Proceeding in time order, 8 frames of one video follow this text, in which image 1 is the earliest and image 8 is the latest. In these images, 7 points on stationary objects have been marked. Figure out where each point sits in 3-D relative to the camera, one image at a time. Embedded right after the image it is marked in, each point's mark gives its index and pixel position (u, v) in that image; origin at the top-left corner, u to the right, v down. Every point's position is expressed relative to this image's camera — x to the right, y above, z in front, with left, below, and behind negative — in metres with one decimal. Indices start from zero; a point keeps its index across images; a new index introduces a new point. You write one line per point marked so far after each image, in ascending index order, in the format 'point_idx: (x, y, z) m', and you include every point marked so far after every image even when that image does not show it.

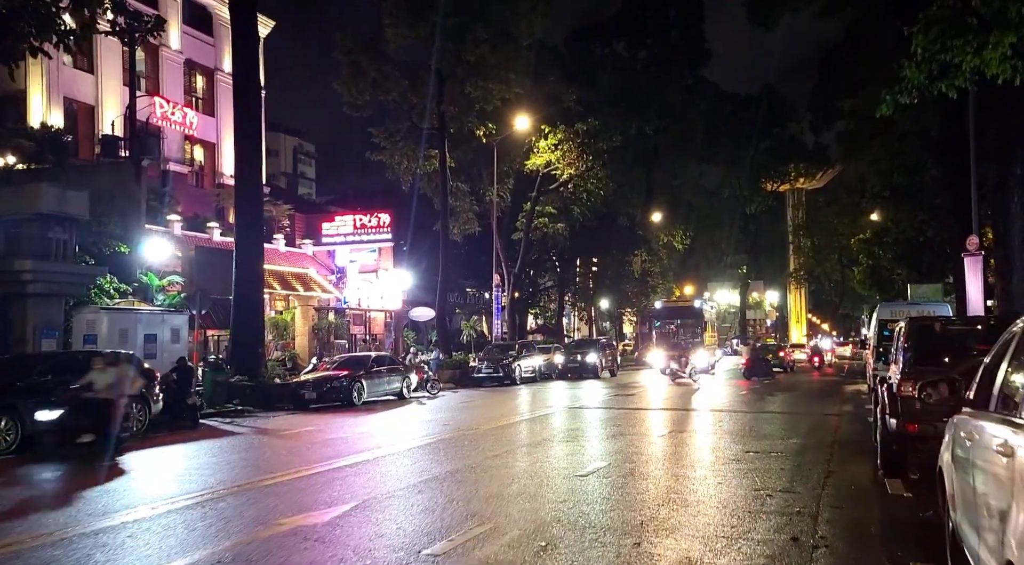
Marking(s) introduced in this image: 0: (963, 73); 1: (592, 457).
0: (+7.9, +3.7, +16.8) m
1: (+1.0, -2.1, +11.8) m
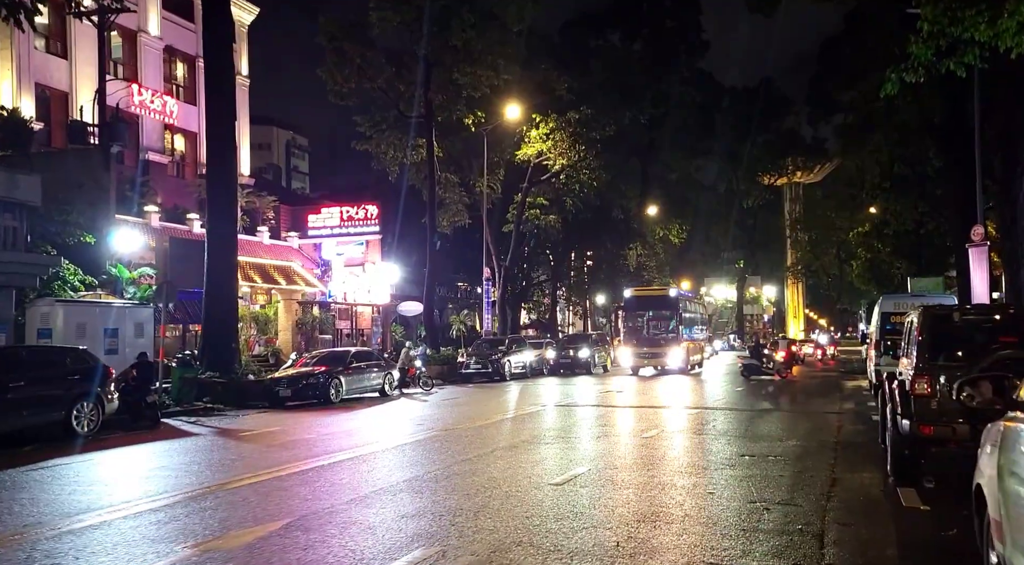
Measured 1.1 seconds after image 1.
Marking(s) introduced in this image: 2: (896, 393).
0: (+7.6, +3.9, +15.7) m
1: (+0.7, -2.0, +10.7) m
2: (+3.9, -1.1, +9.7) m
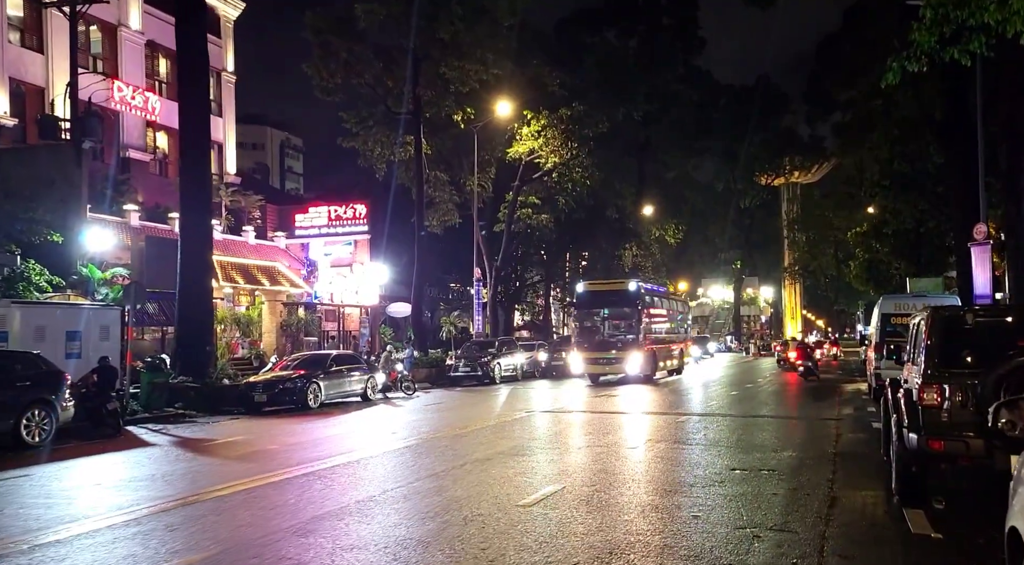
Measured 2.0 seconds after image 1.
0: (+7.3, +3.9, +14.9) m
1: (+0.4, -2.0, +9.9) m
2: (+3.6, -1.1, +8.8) m
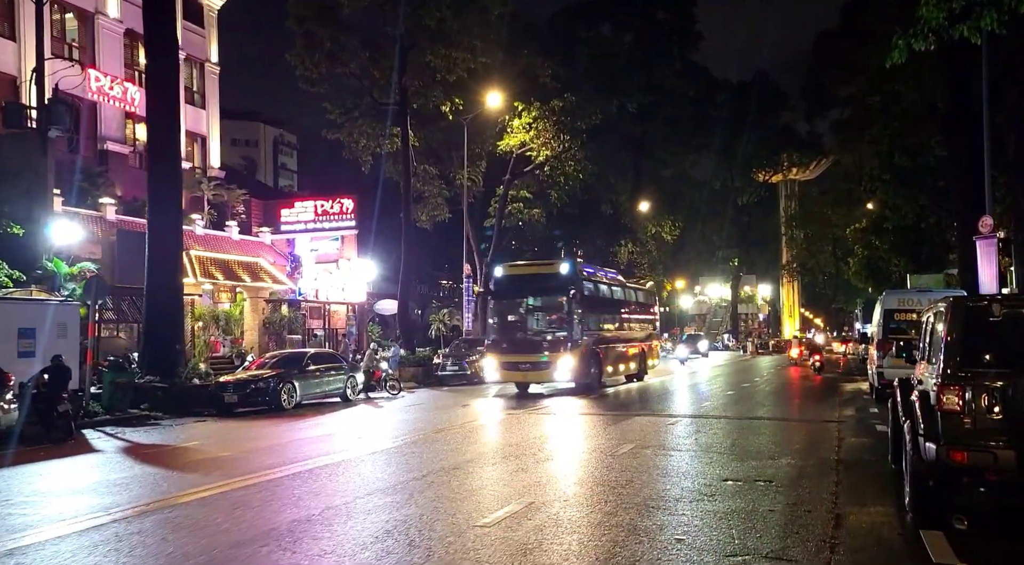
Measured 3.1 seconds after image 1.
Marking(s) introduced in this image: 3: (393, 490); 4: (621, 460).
0: (+7.0, +4.0, +13.8) m
1: (+0.1, -1.9, +8.8) m
2: (+3.3, -1.0, +7.8) m
3: (-1.1, -1.9, +8.5) m
4: (+1.1, -1.9, +10.3) m
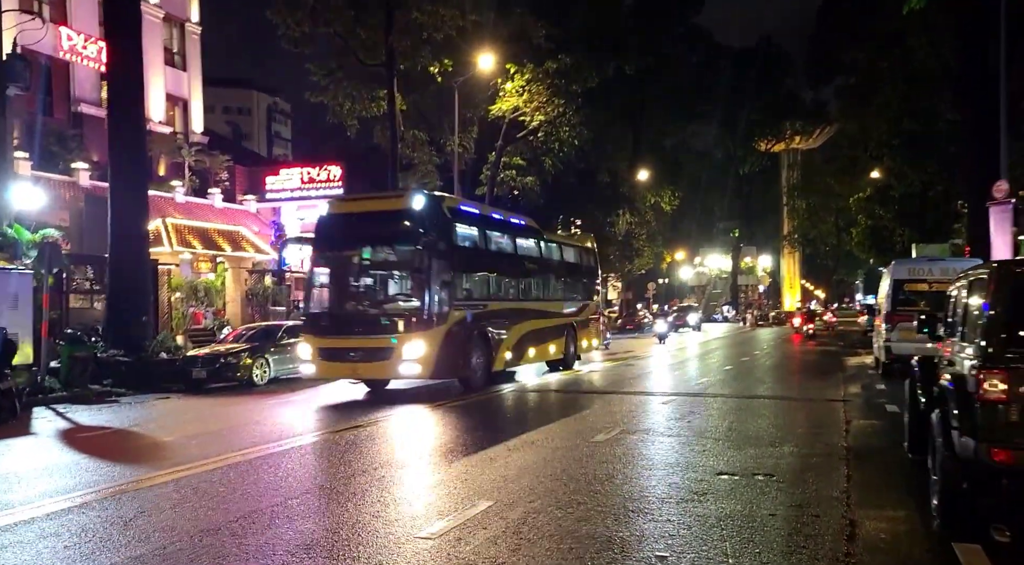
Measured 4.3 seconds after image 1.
0: (+6.7, +4.4, +12.5) m
1: (-0.2, -1.6, +7.7) m
2: (+3.0, -0.8, +6.6) m
3: (-1.4, -1.6, +7.3) m
4: (+0.9, -1.6, +9.2) m
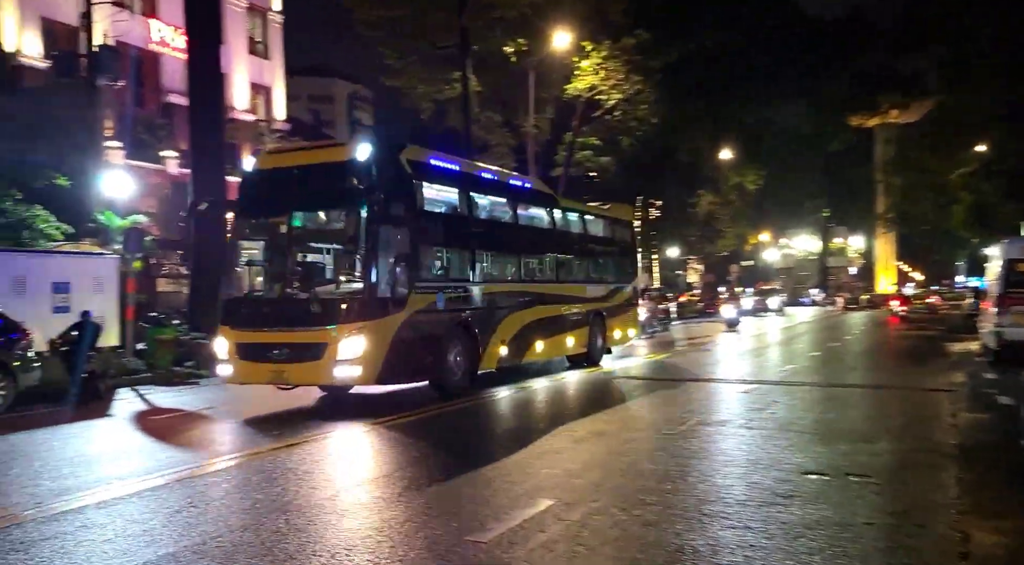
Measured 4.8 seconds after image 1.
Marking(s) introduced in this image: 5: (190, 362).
0: (+7.5, +4.7, +11.2) m
1: (+0.3, -1.5, +7.1) m
2: (+3.4, -0.6, +5.8) m
3: (-0.9, -1.5, +6.9) m
4: (+1.5, -1.4, +8.5) m
5: (-6.5, -1.6, +19.0) m
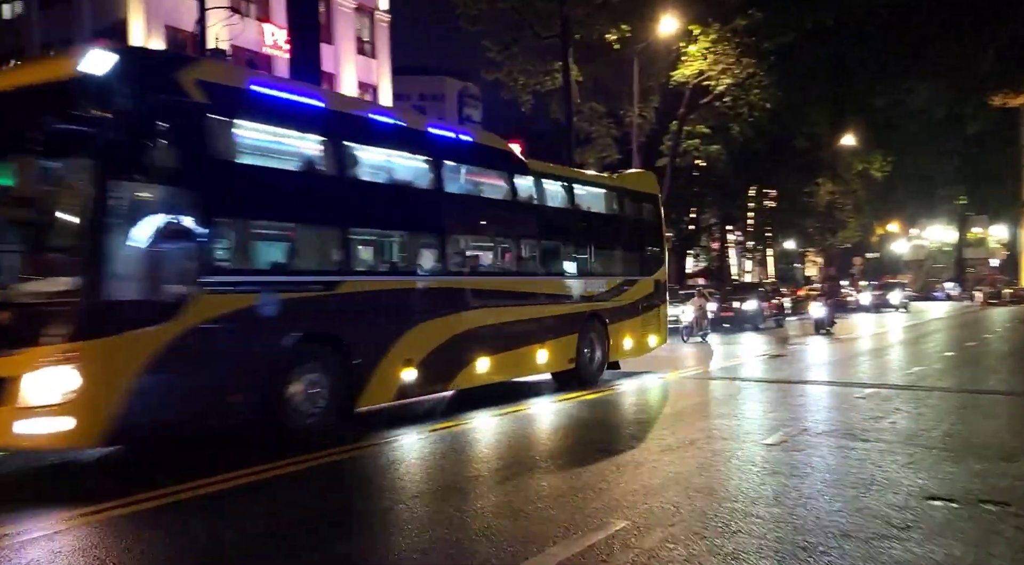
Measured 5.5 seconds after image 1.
0: (+8.3, +4.8, +9.4) m
1: (+0.7, -1.4, +6.2) m
2: (+3.6, -0.6, +4.5) m
3: (-0.5, -1.4, +6.1) m
4: (+2.1, -1.4, +7.5) m
5: (-4.6, -1.5, +18.8) m
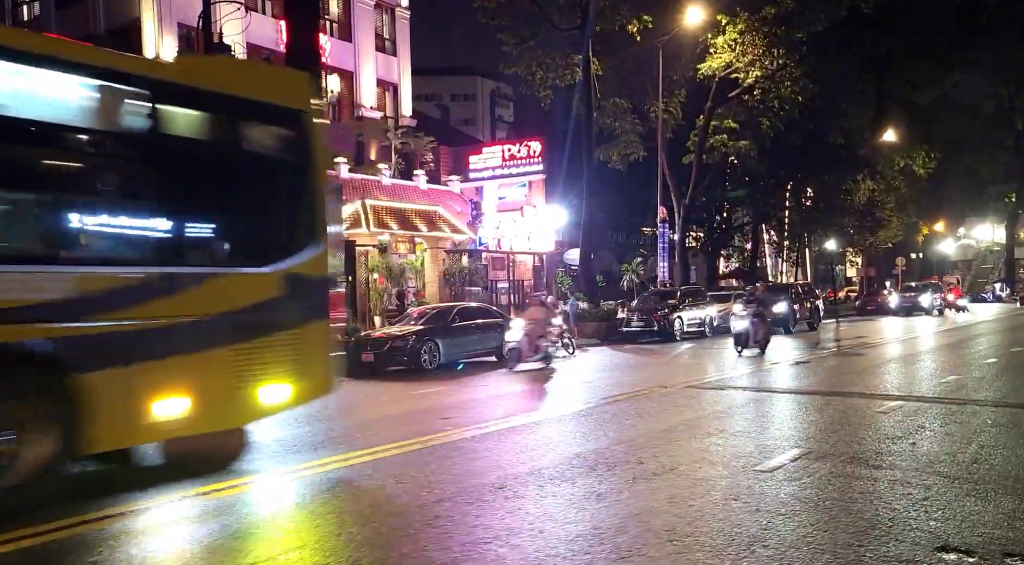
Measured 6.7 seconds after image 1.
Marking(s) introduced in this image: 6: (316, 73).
0: (+8.0, +4.8, +8.0) m
1: (+0.3, -1.4, +5.1) m
2: (+3.1, -0.5, +3.3) m
3: (-1.0, -1.4, +5.0) m
4: (+1.7, -1.4, +6.3) m
5: (-4.5, -1.6, +17.9) m
6: (-4.2, +4.3, +19.3) m
